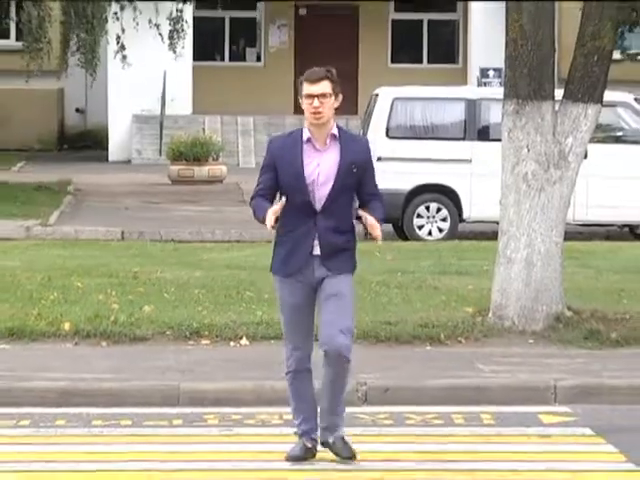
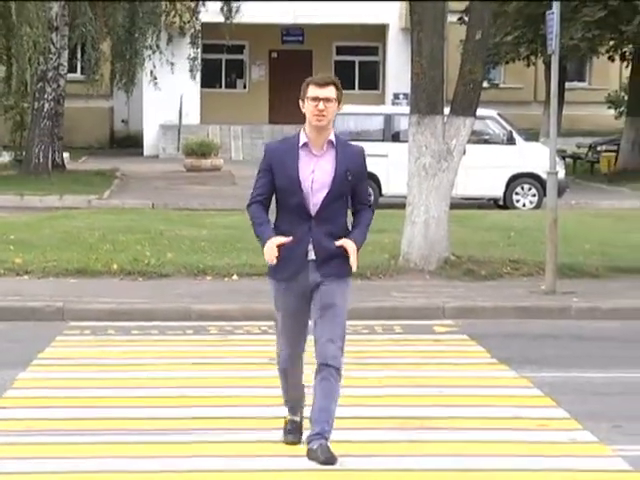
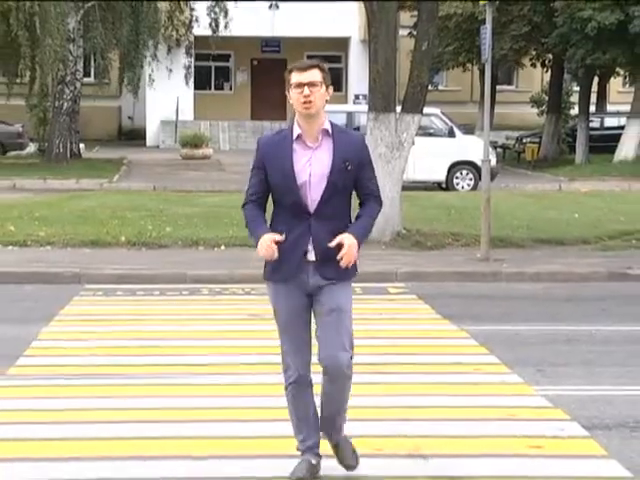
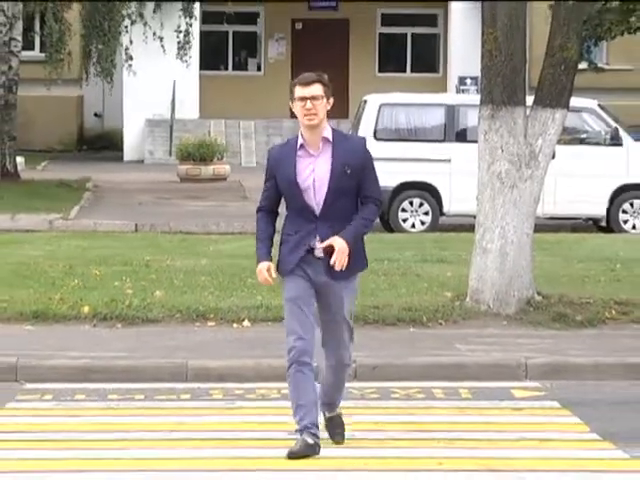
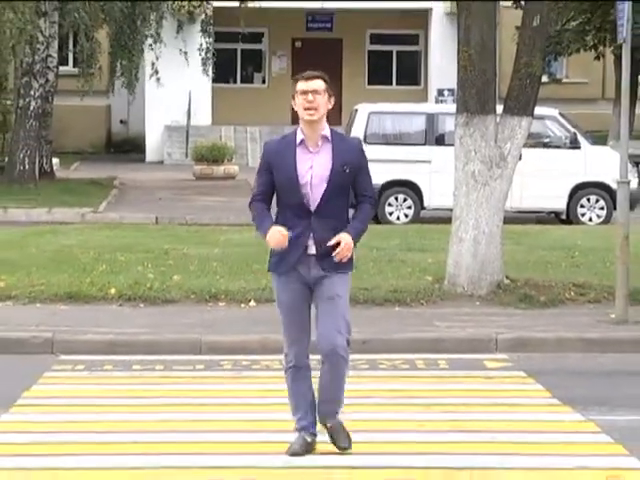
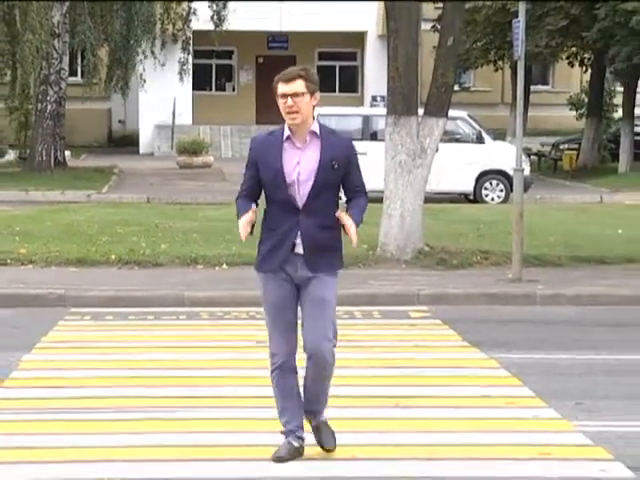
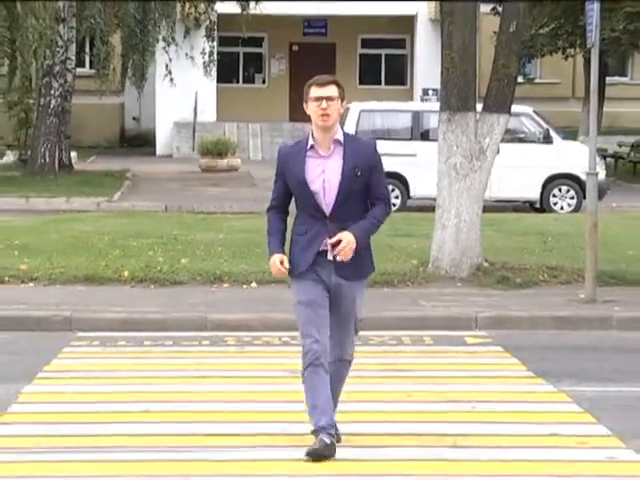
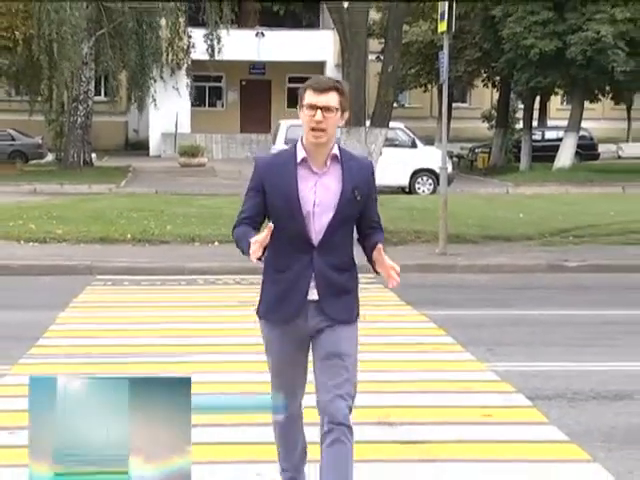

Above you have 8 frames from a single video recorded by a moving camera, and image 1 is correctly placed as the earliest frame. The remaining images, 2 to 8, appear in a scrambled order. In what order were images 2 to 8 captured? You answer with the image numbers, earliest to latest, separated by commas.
4, 5, 7, 2, 6, 3, 8
